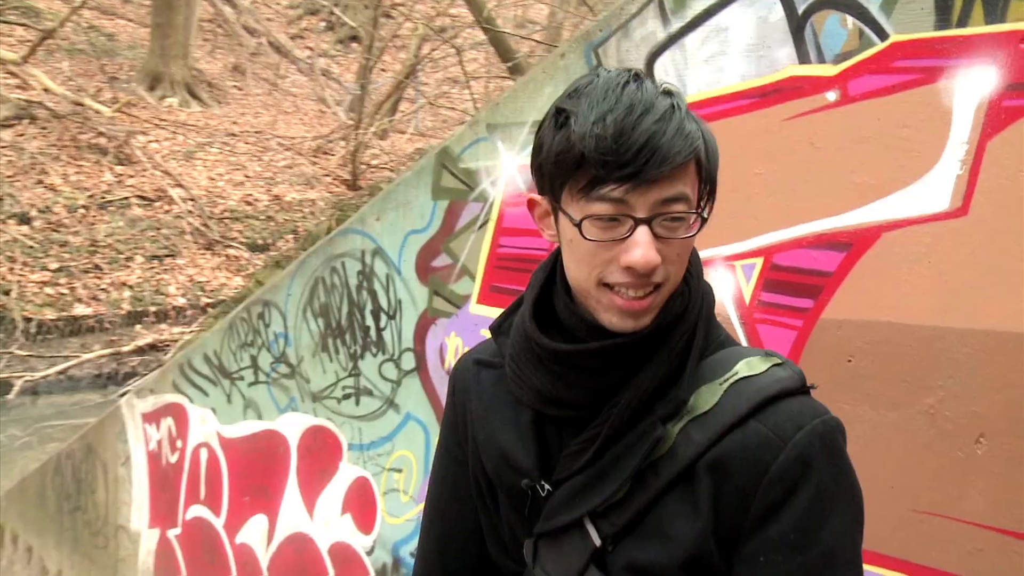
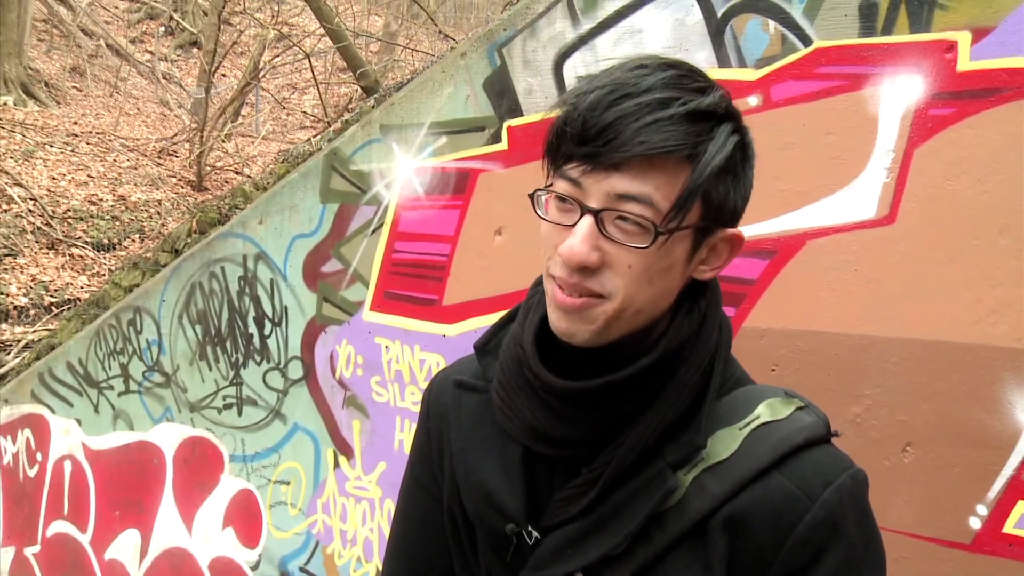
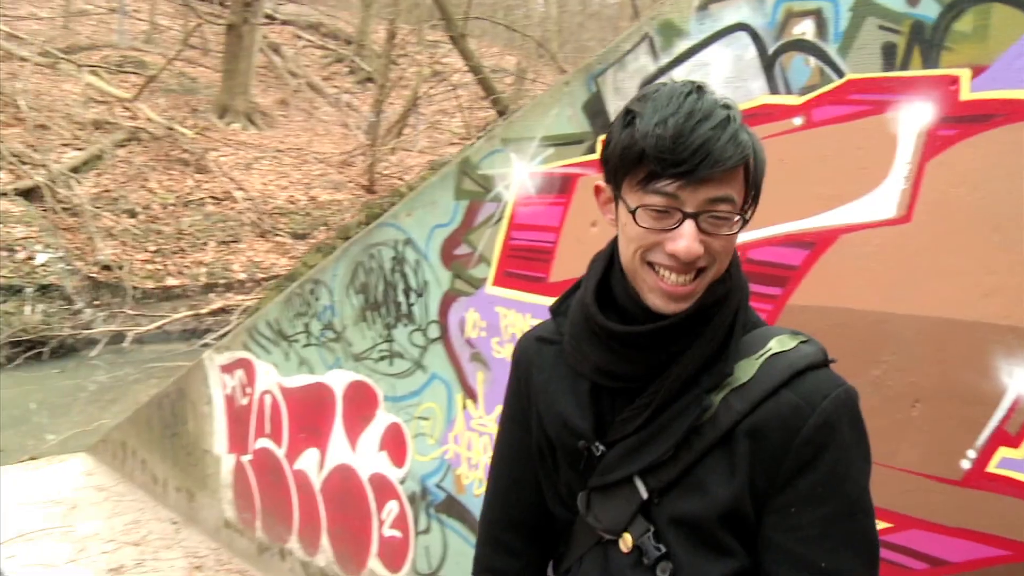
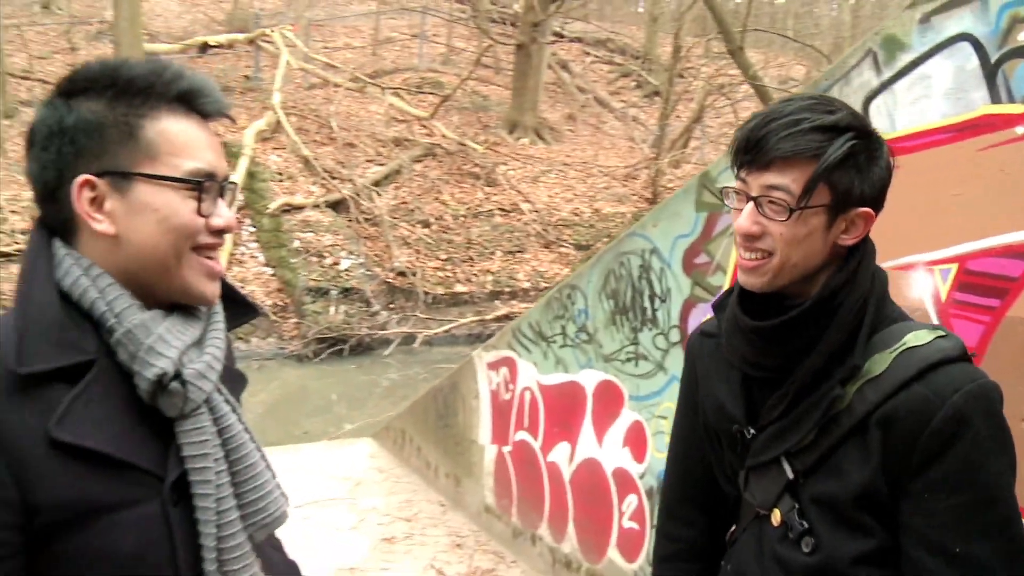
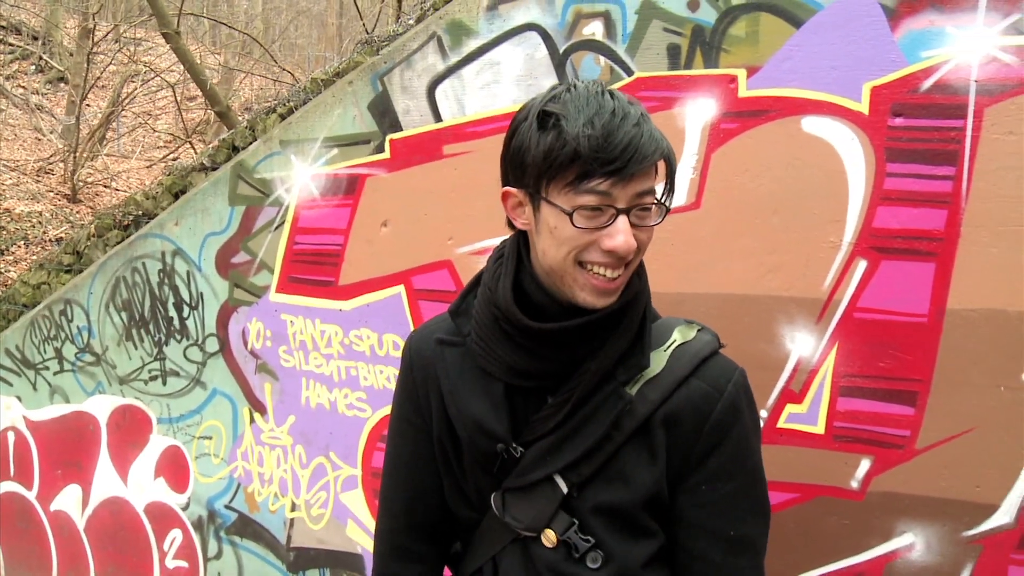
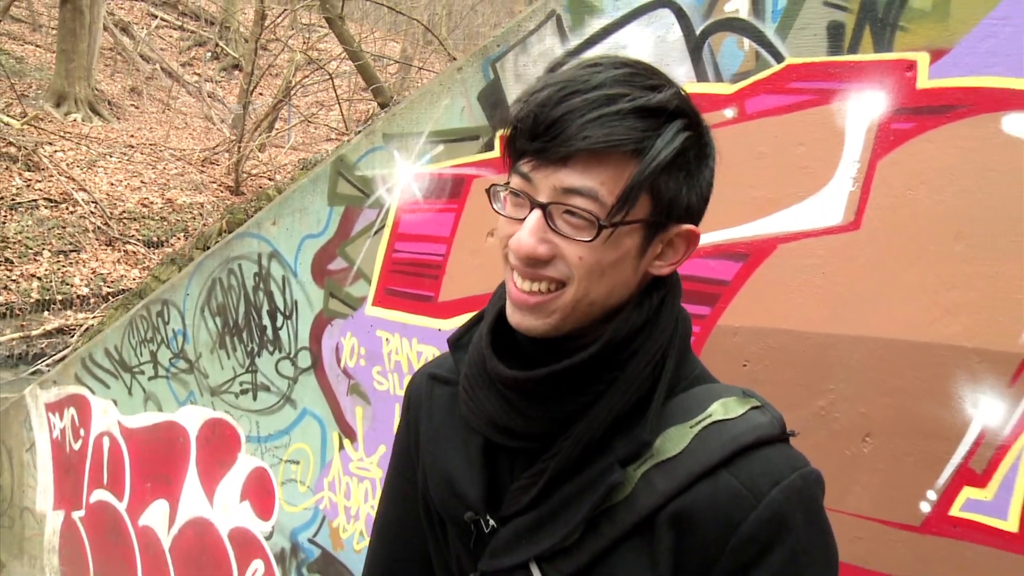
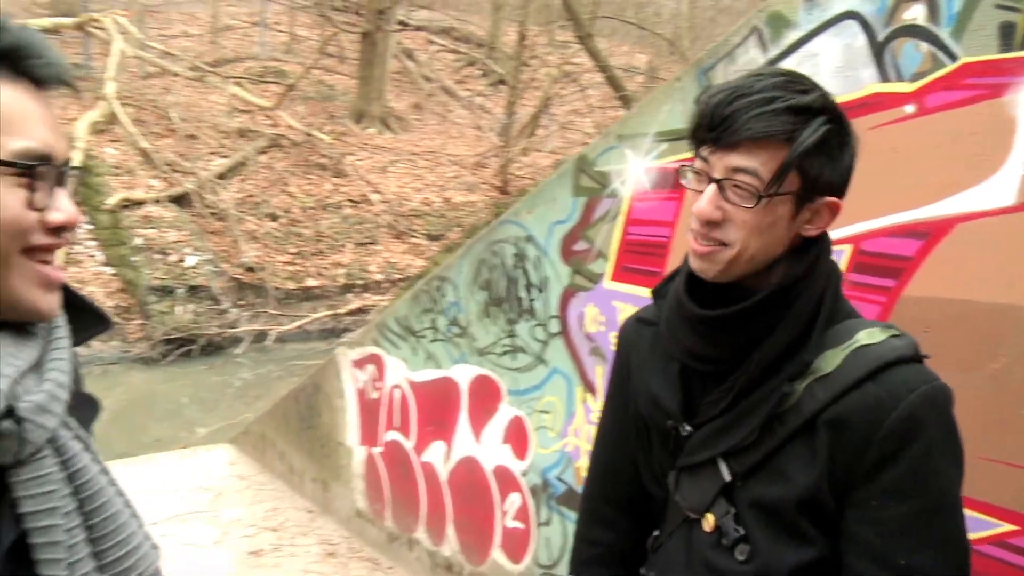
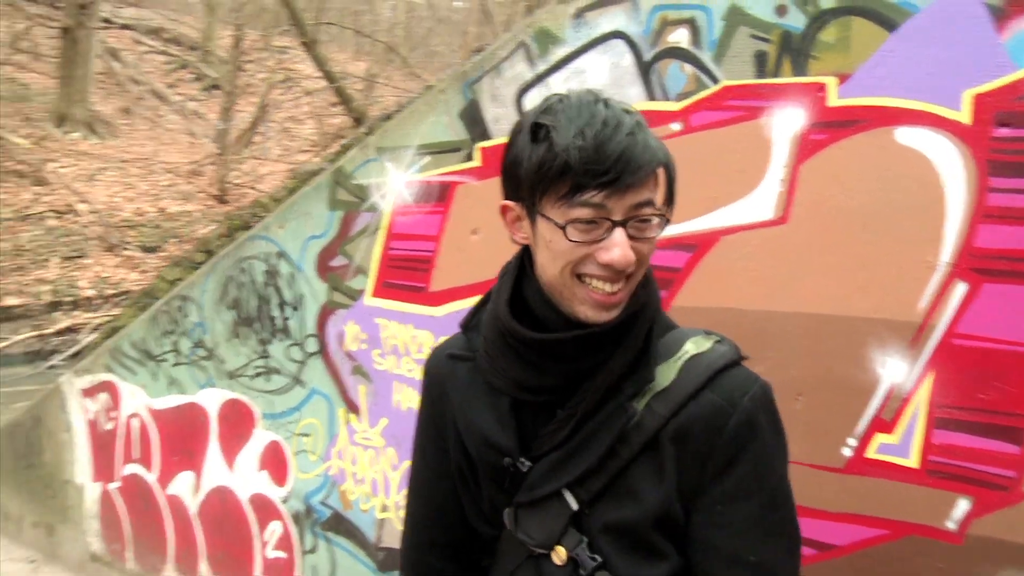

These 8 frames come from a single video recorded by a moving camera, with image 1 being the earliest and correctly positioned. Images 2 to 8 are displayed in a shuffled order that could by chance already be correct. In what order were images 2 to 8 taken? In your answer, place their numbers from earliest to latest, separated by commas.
2, 6, 5, 8, 3, 7, 4
